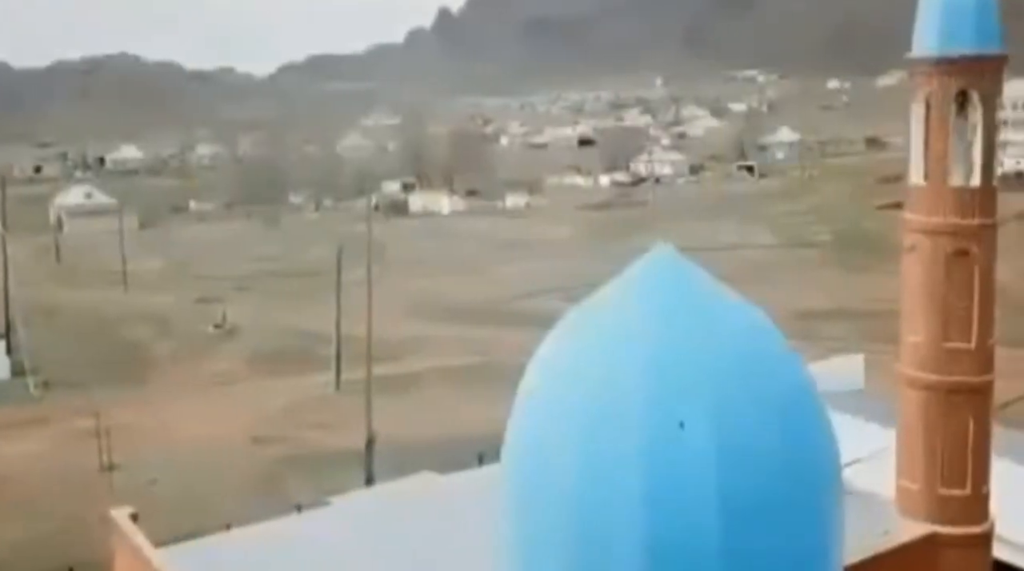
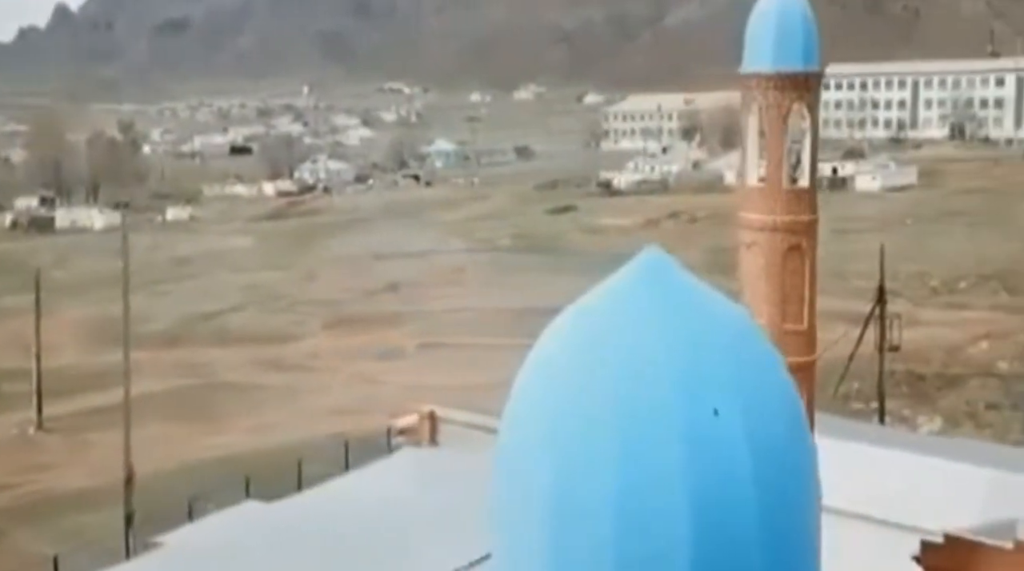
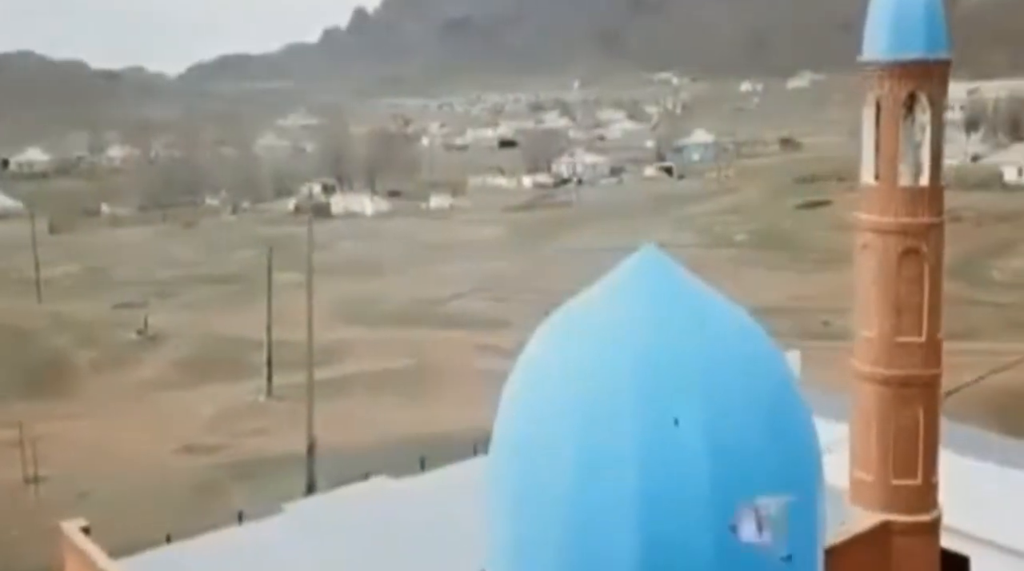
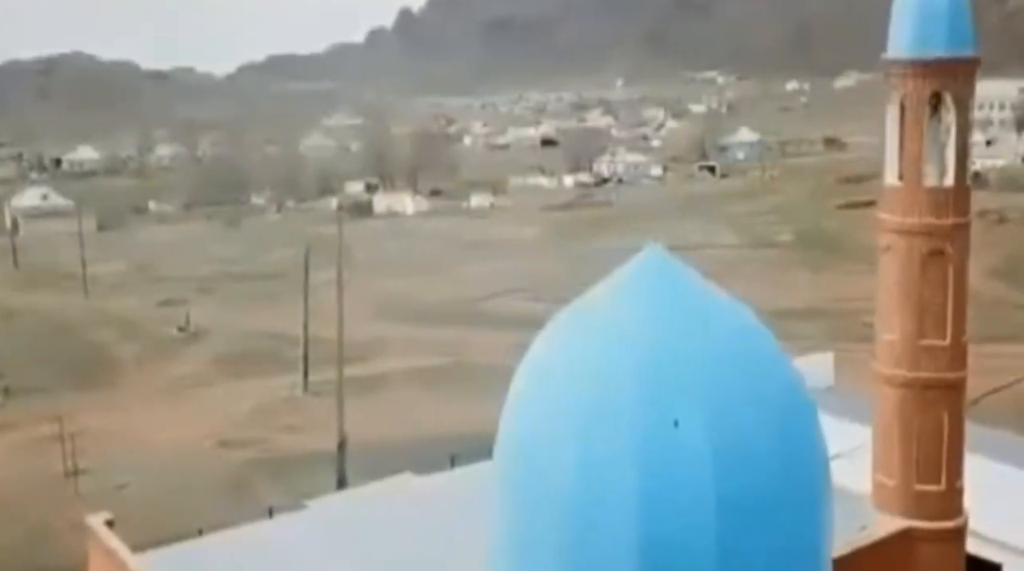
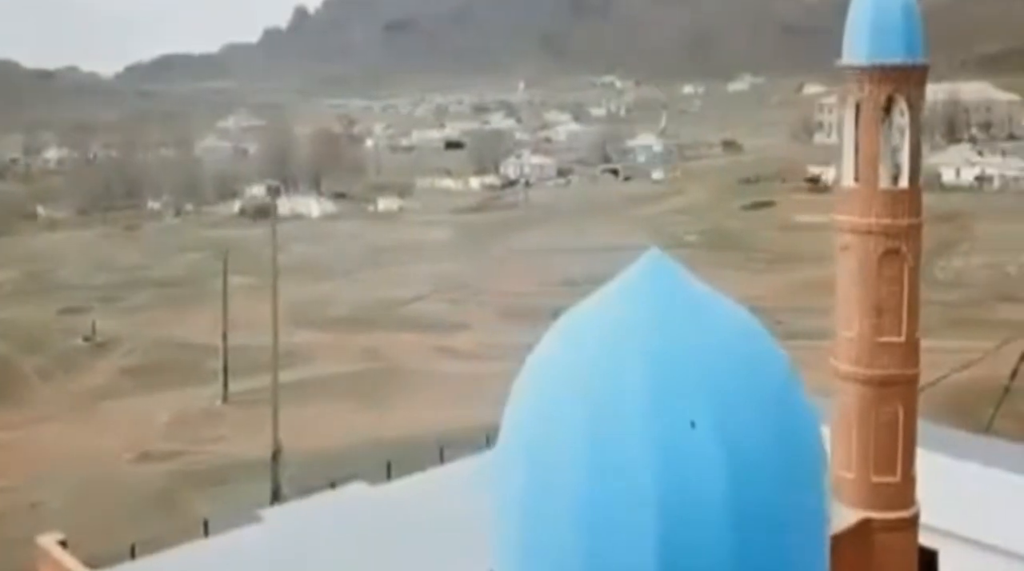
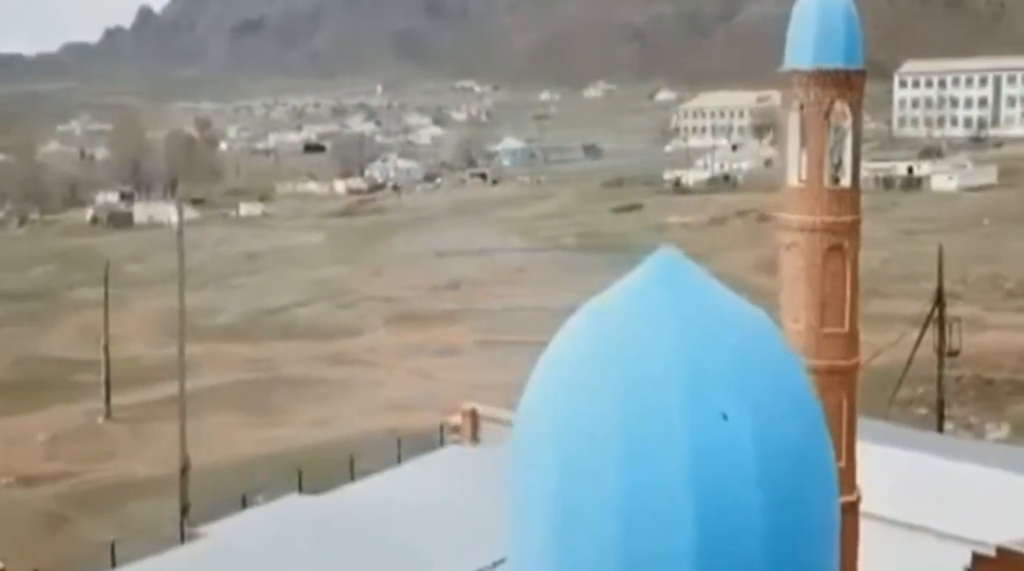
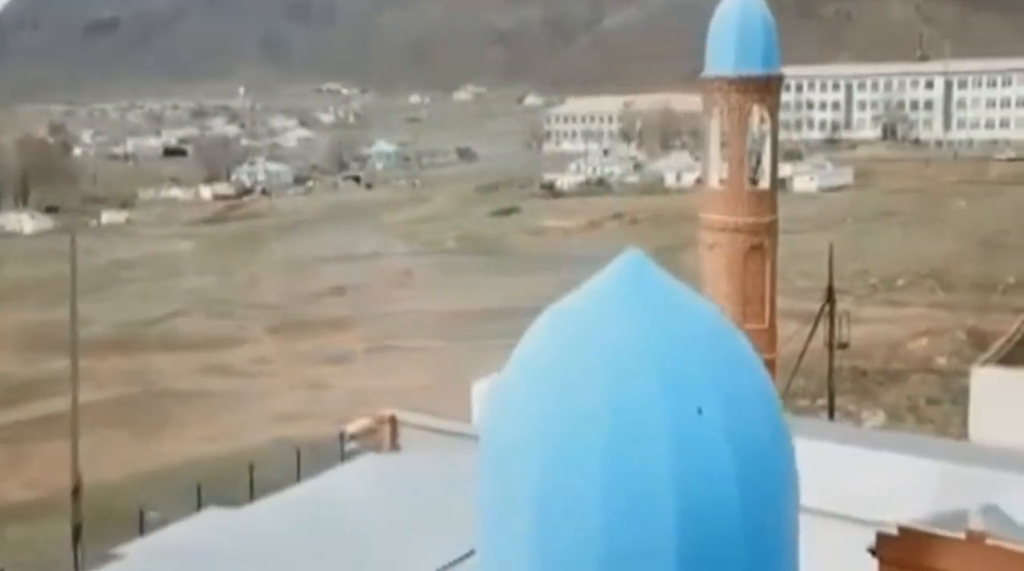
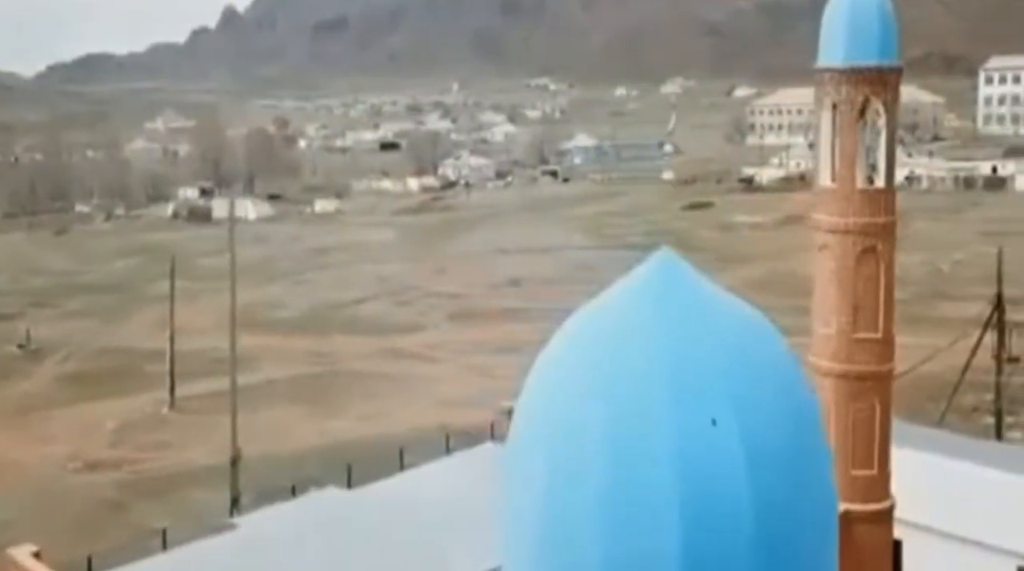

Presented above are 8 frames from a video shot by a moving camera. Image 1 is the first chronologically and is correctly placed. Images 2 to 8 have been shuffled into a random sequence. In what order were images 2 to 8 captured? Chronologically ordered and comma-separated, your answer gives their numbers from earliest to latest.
4, 3, 5, 8, 6, 2, 7
